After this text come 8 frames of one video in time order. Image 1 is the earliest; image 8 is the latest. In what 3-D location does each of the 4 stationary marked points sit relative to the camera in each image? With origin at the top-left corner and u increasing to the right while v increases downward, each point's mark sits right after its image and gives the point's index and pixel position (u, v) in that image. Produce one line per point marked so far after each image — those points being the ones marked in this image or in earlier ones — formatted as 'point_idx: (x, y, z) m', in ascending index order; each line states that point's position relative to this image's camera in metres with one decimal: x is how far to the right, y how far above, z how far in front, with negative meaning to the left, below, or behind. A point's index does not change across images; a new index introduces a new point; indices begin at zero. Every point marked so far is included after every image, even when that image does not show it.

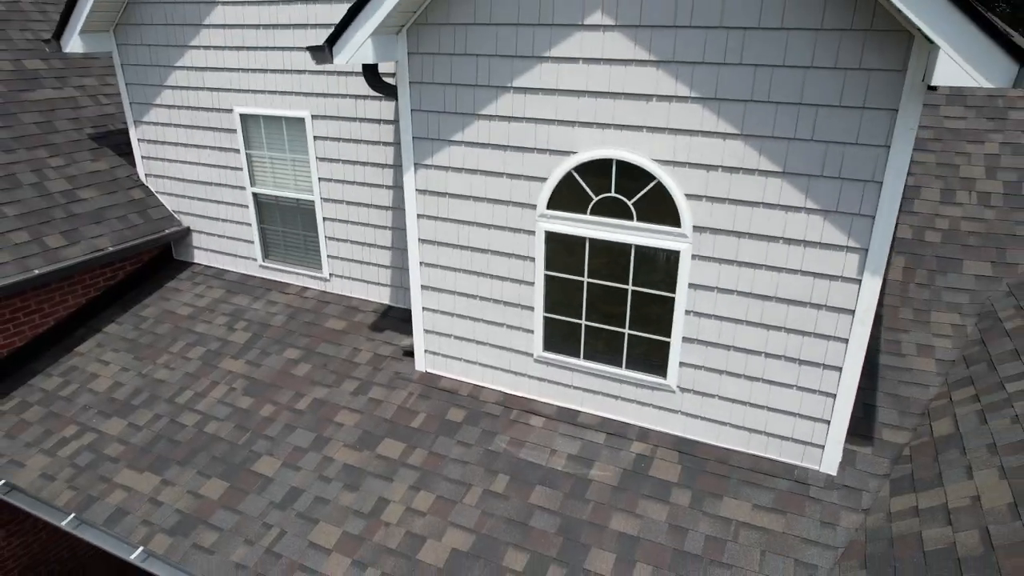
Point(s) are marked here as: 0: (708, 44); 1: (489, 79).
0: (+1.2, +1.5, +3.8) m
1: (-0.2, +1.5, +4.4) m
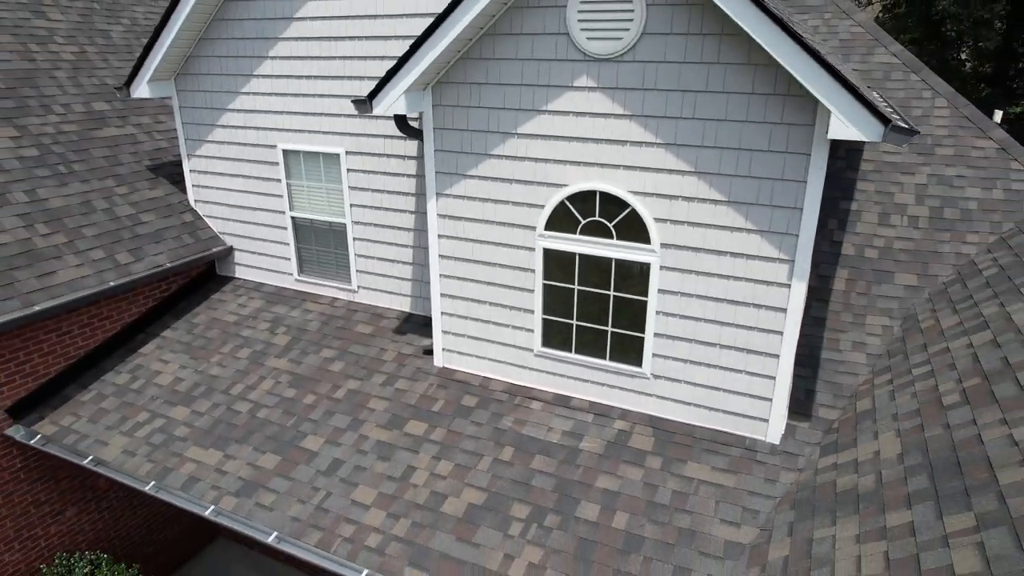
0: (+1.3, +1.5, +4.9) m
1: (-0.1, +1.5, +5.6) m
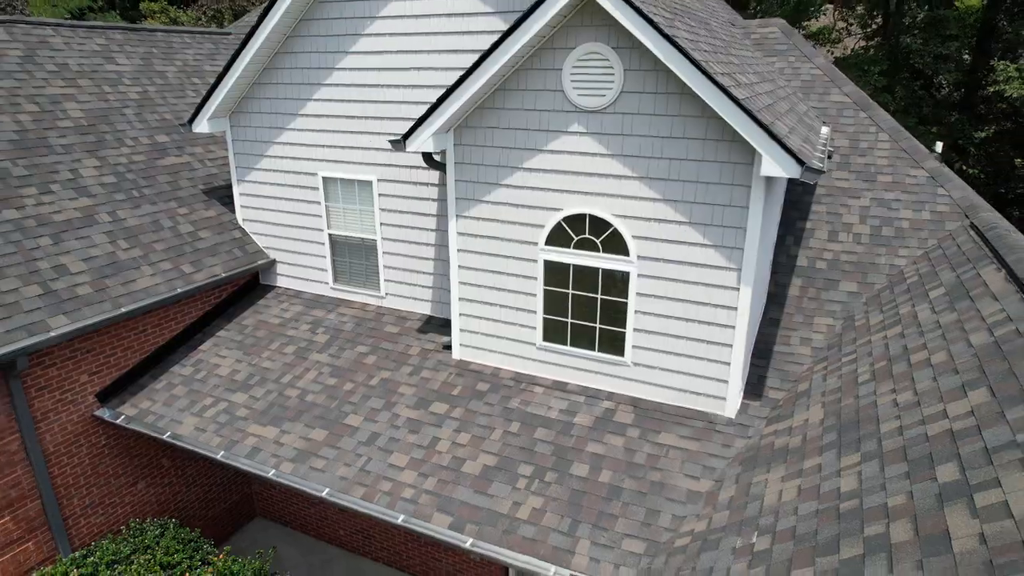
0: (+1.3, +1.5, +6.3) m
1: (-0.1, +1.4, +6.9) m
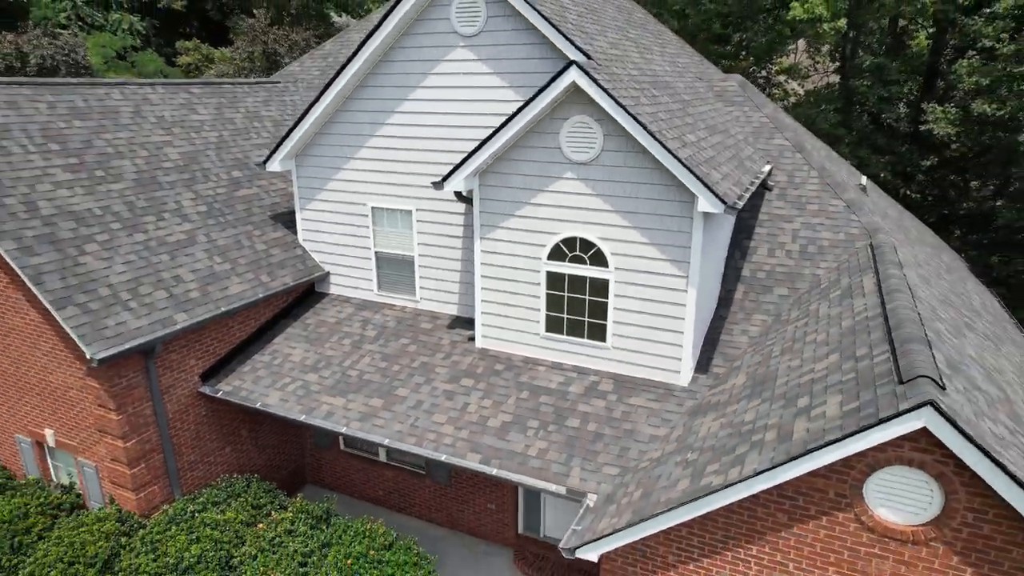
0: (+1.5, +1.4, +8.7) m
1: (+0.1, +1.4, +9.4) m
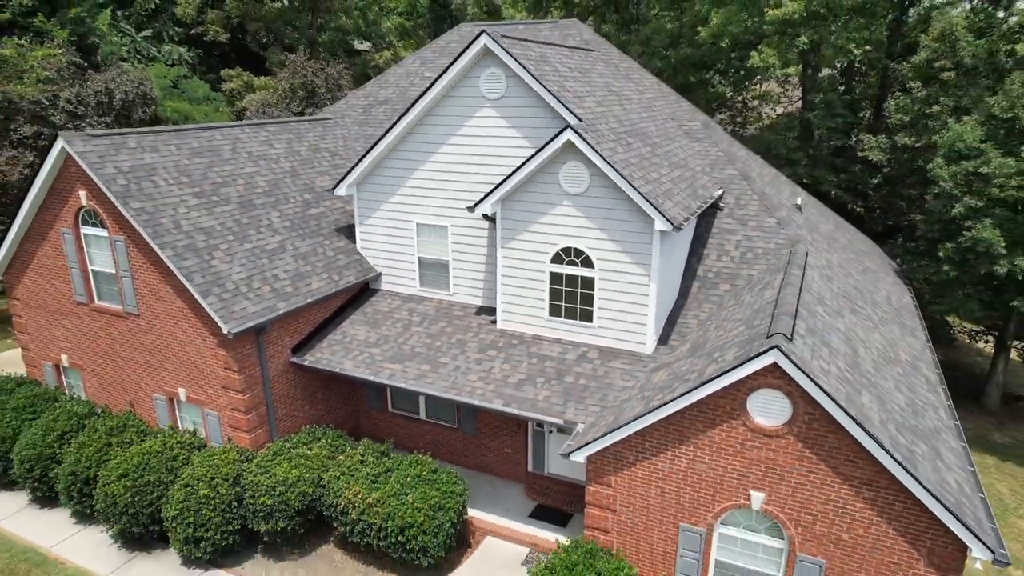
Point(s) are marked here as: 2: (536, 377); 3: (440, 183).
0: (+1.7, +1.5, +12.2) m
1: (+0.4, +1.5, +12.9) m
2: (+0.5, -1.8, +12.3) m
3: (-1.7, +2.4, +14.3) m
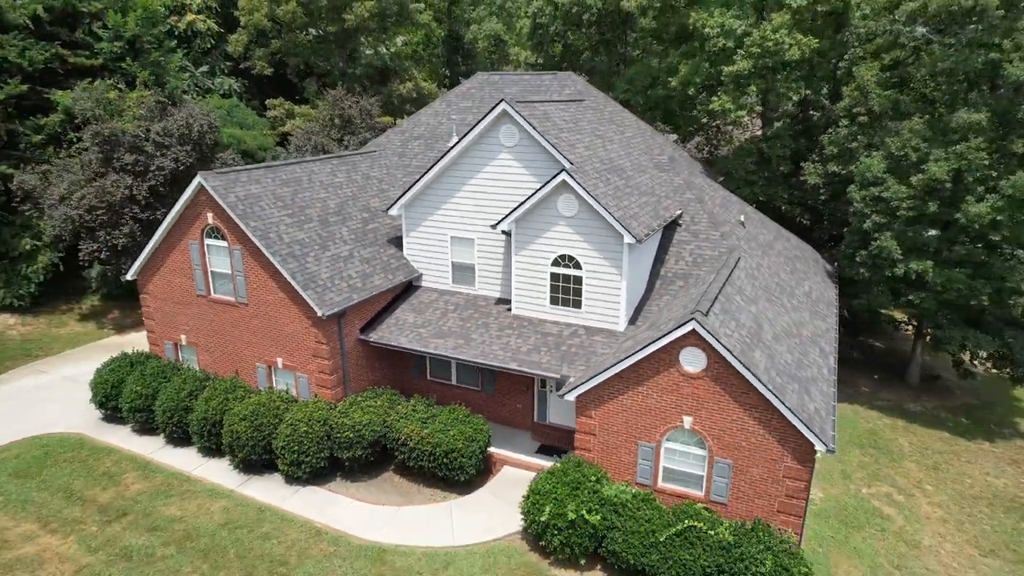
0: (+2.1, +1.6, +17.1) m
1: (+0.7, +1.6, +17.7) m
2: (+0.8, -1.7, +17.1) m
3: (-1.4, +2.5, +19.2) m
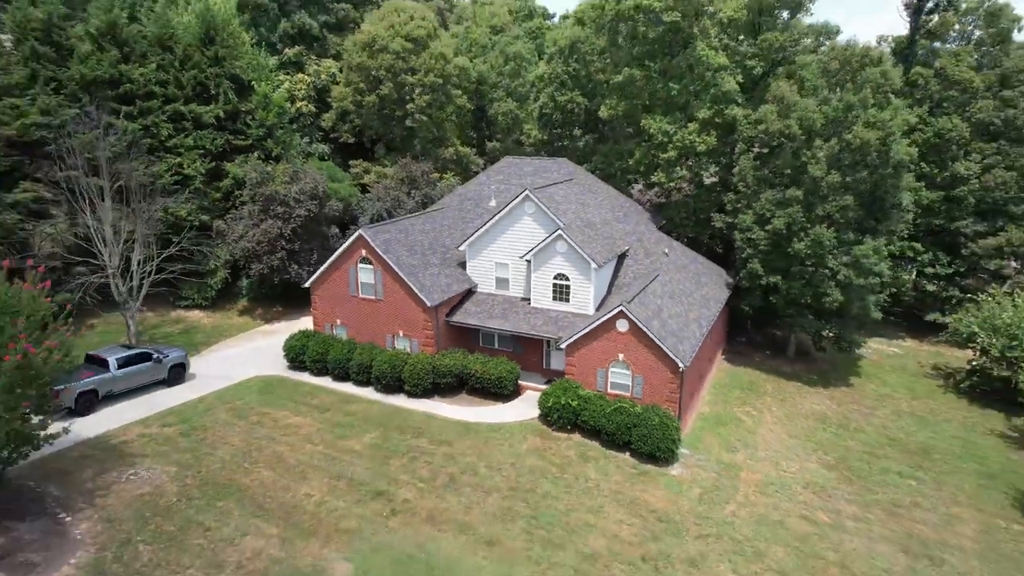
0: (+3.1, +1.5, +31.3) m
1: (+1.7, +1.4, +31.9) m
2: (+1.8, -1.8, +31.2) m
3: (-0.4, +2.3, +33.4) m
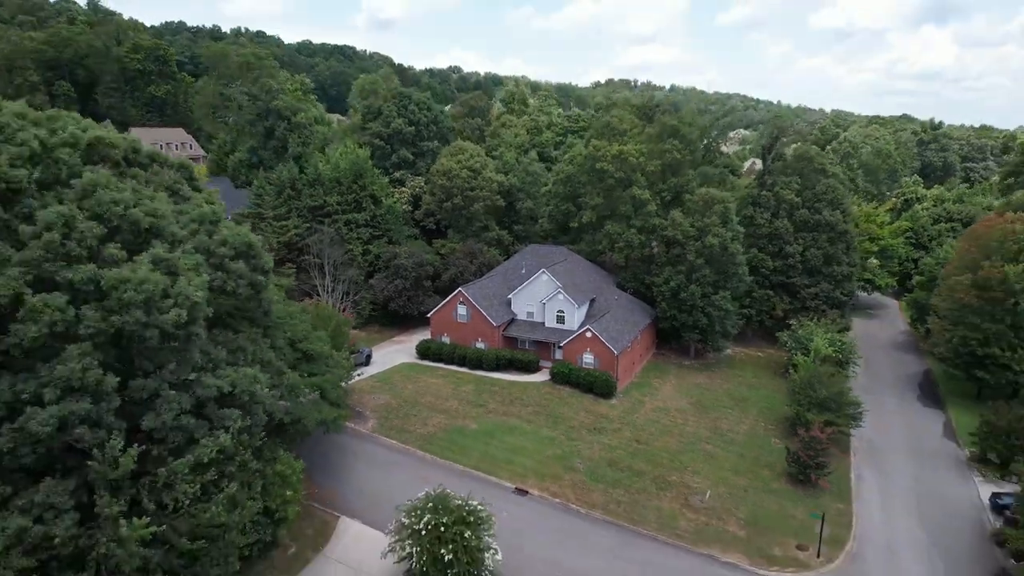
0: (+5.4, -1.4, +61.8) m
1: (+4.0, -1.5, +62.5) m
2: (+4.1, -4.7, +61.7) m
3: (+2.0, -0.7, +64.0) m
